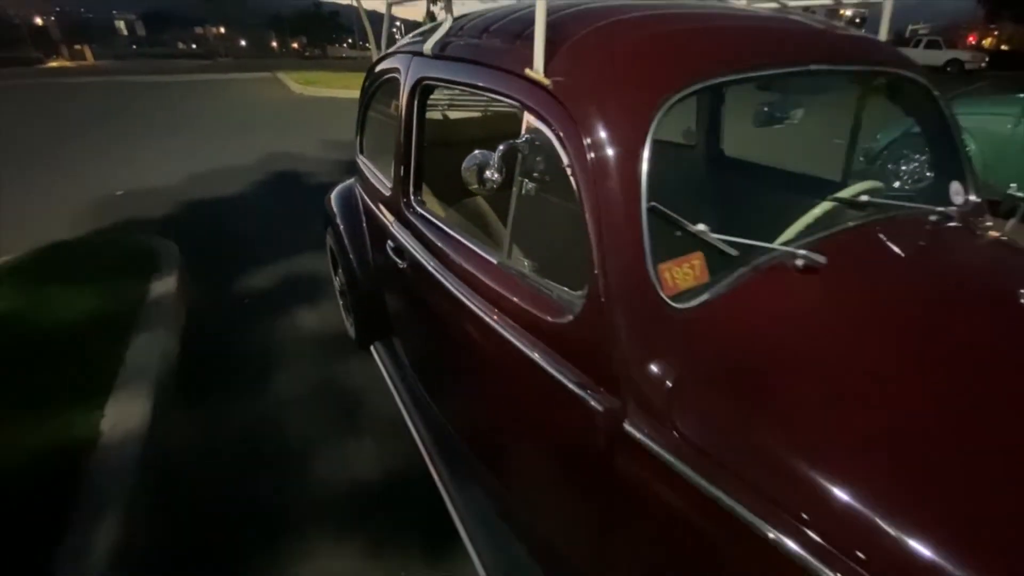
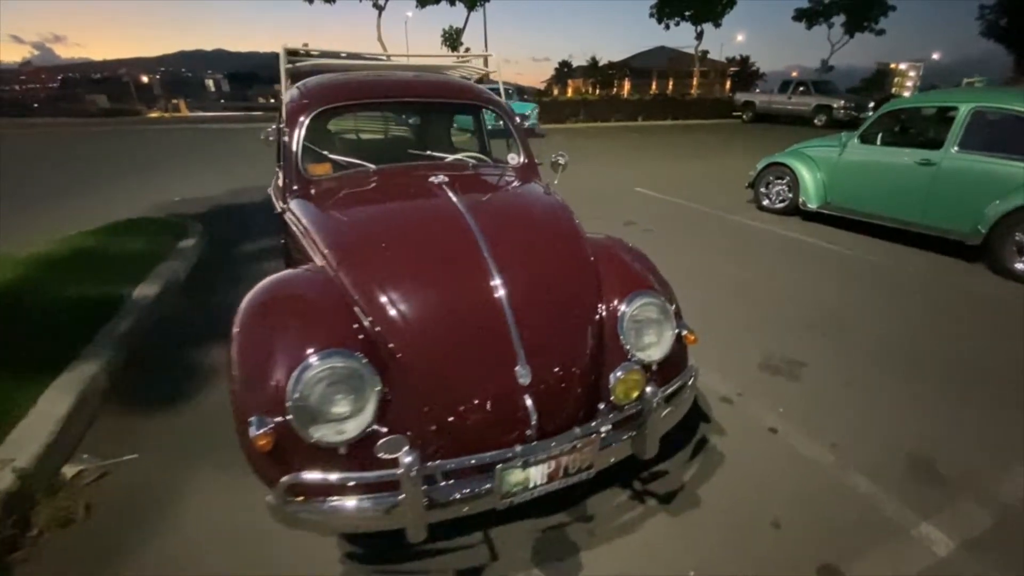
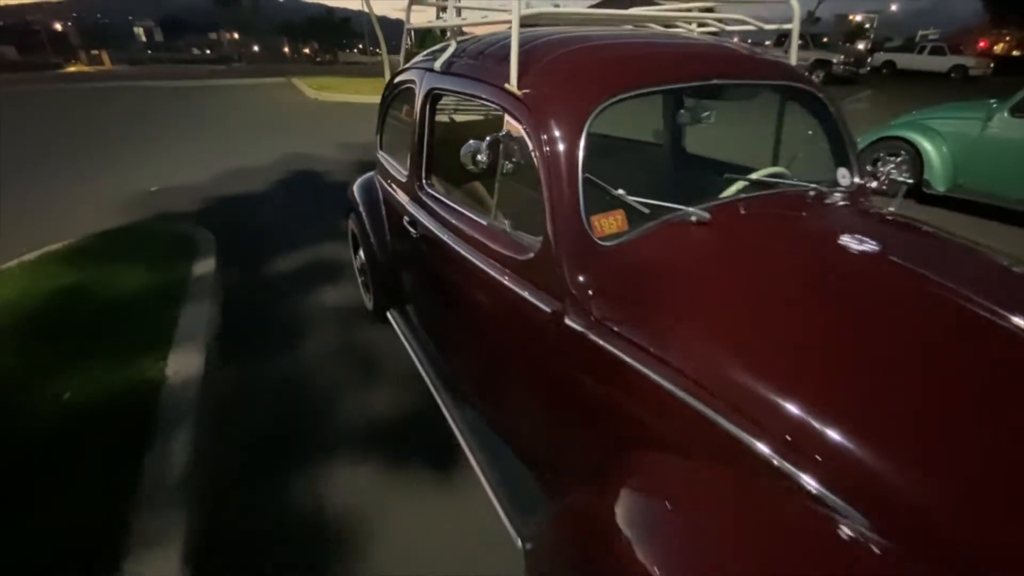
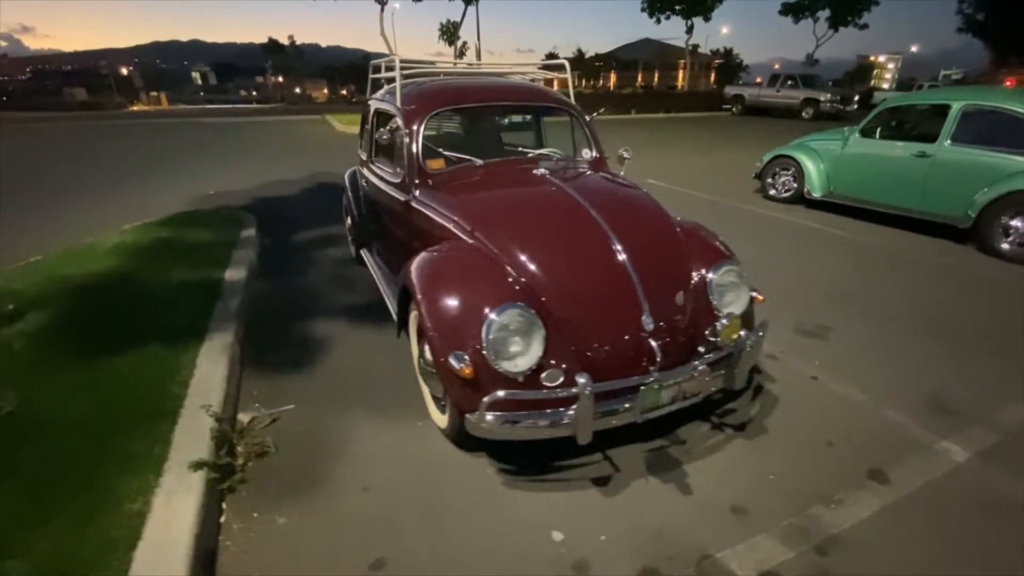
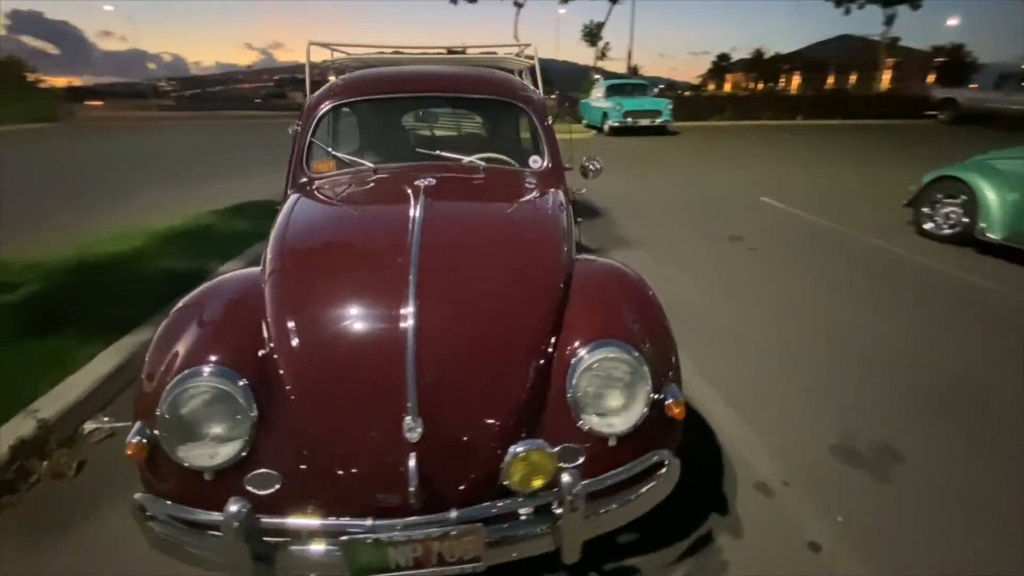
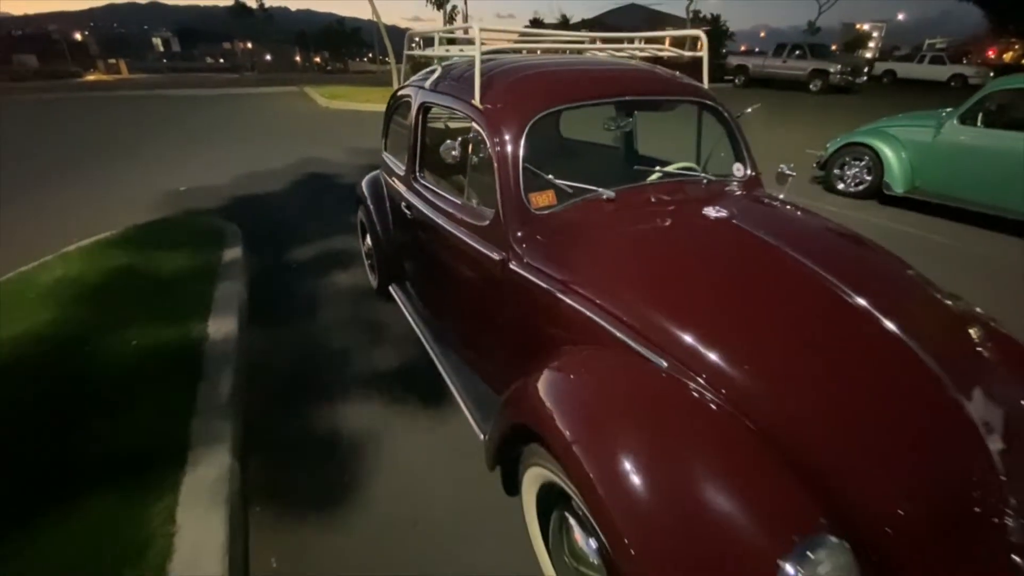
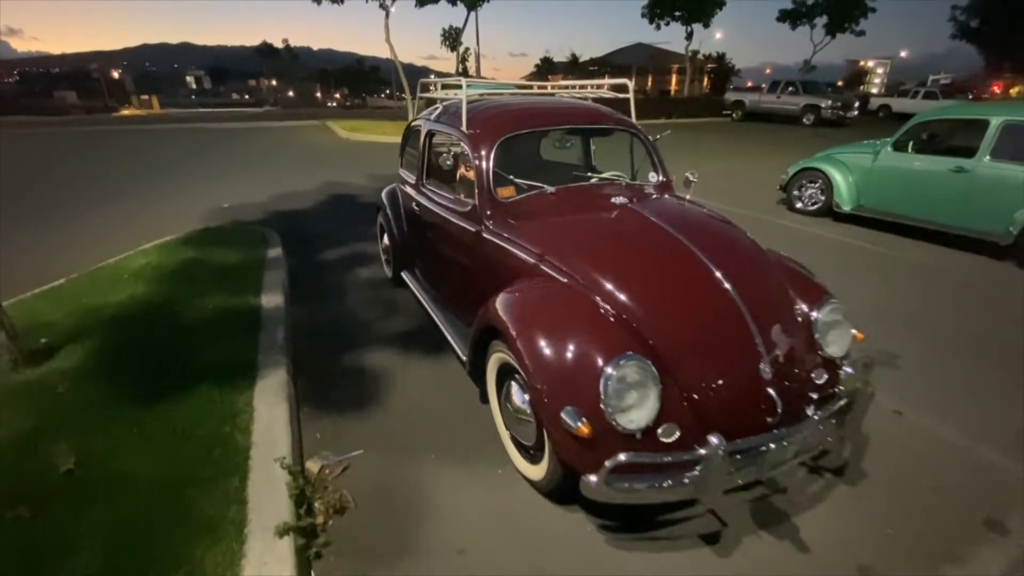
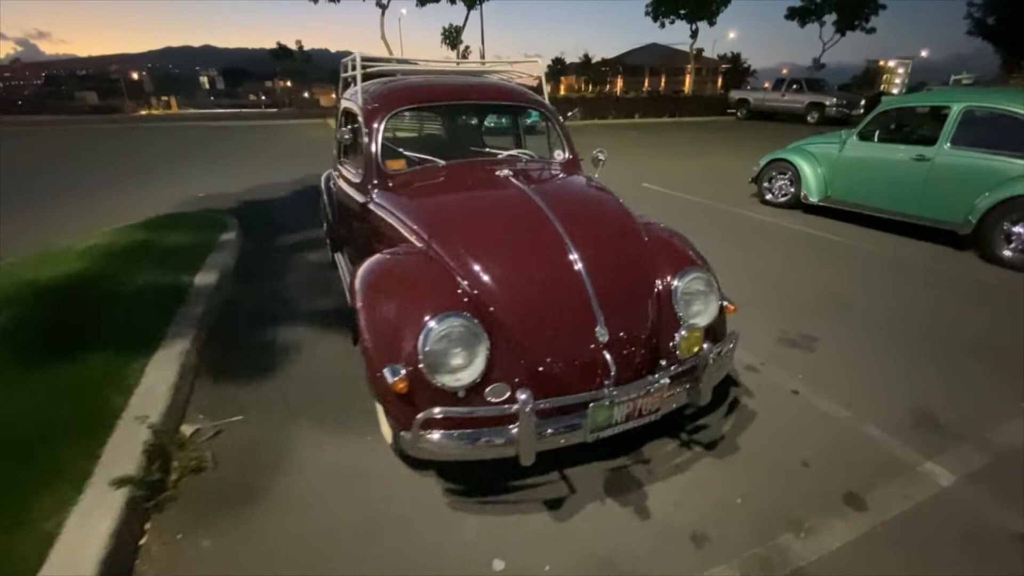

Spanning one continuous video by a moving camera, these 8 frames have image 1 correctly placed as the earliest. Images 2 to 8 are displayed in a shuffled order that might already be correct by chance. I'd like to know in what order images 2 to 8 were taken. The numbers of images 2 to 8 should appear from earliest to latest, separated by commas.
3, 6, 7, 4, 8, 2, 5
